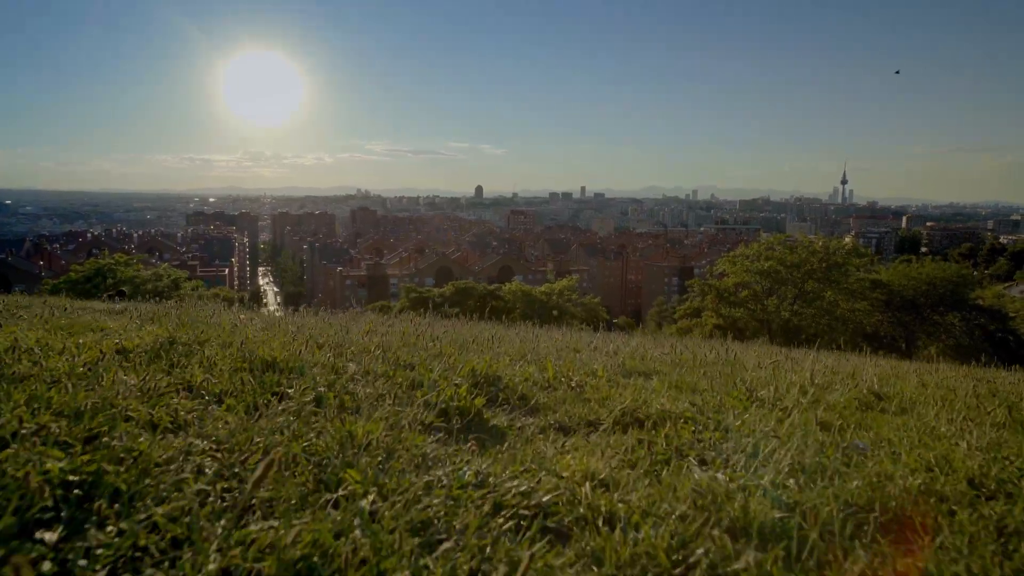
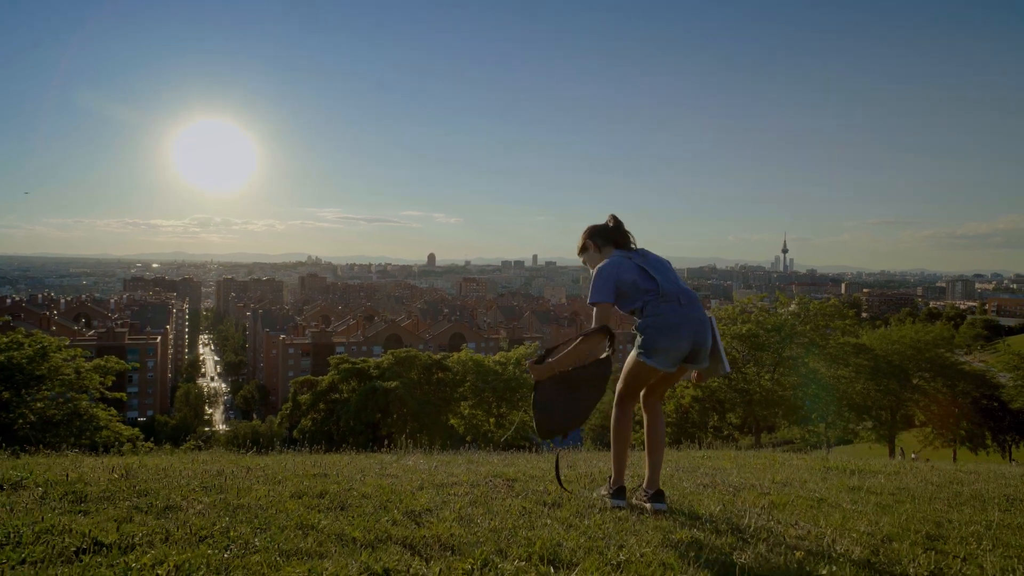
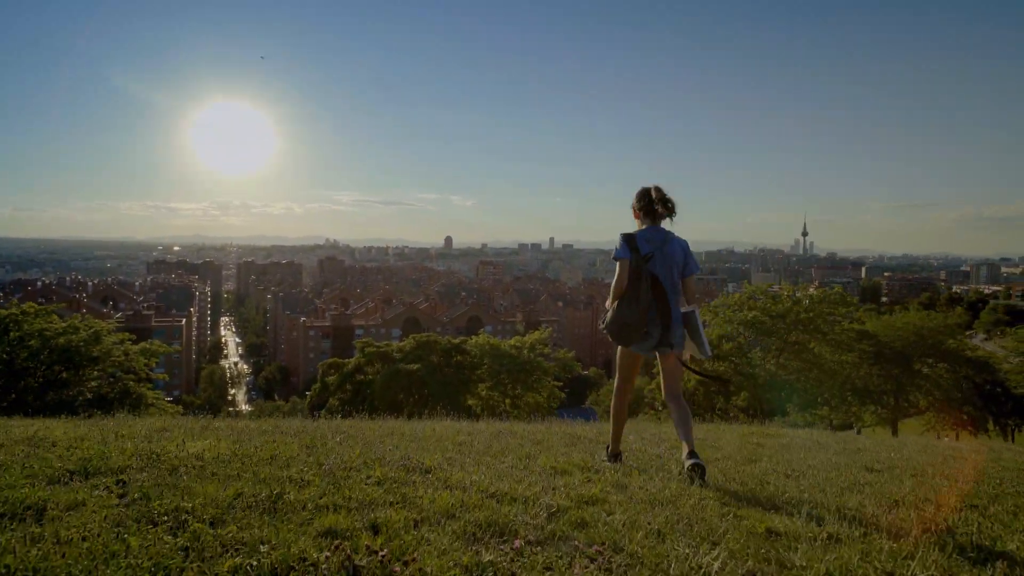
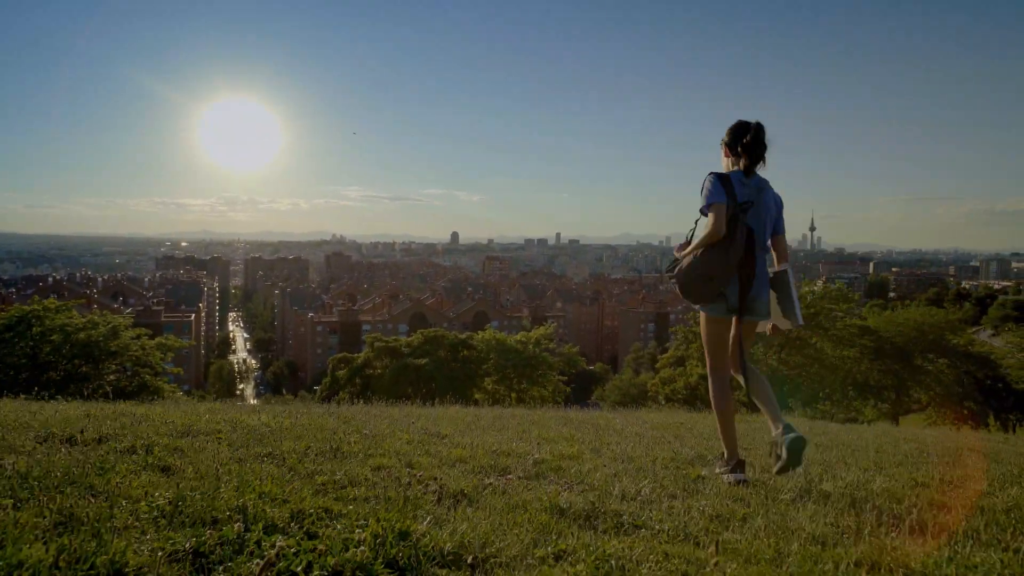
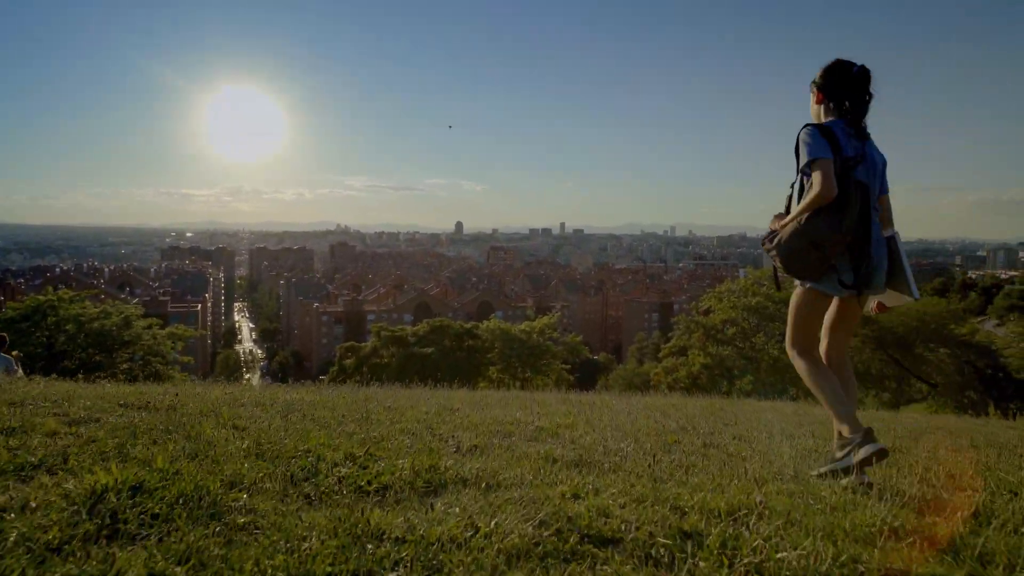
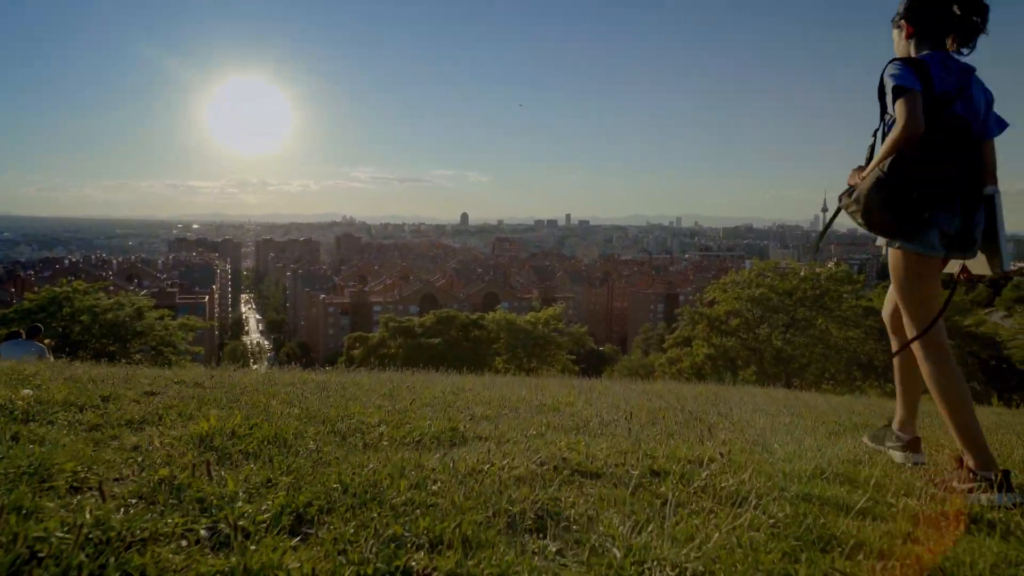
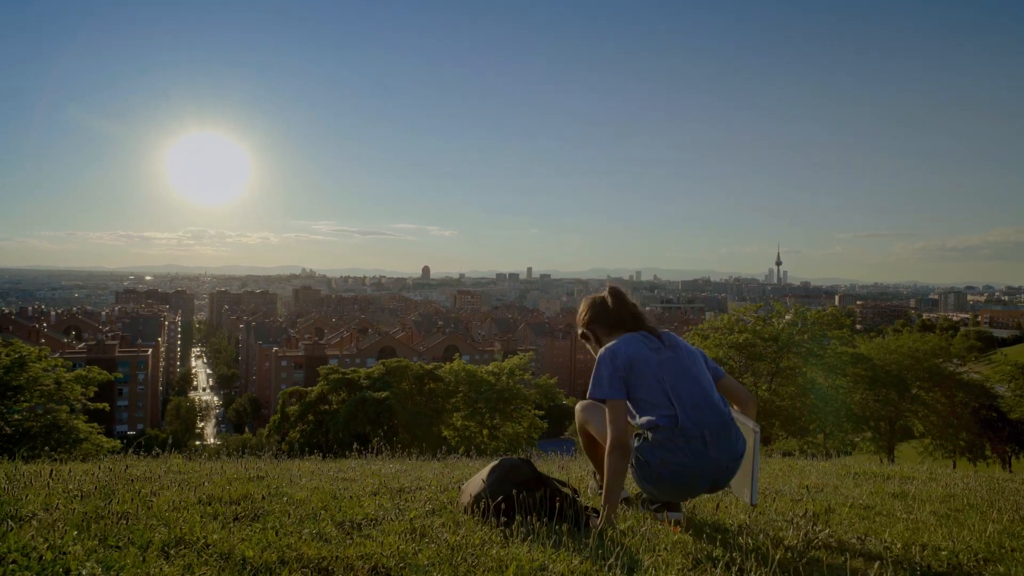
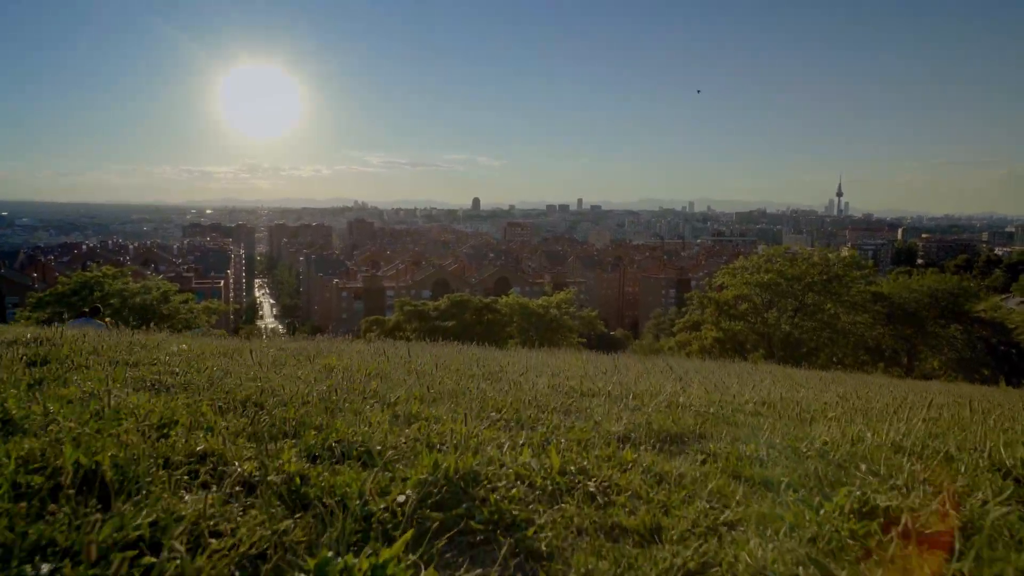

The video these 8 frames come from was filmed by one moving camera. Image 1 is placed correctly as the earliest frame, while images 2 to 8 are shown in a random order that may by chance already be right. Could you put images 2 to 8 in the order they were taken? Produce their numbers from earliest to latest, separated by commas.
8, 6, 5, 4, 3, 2, 7
